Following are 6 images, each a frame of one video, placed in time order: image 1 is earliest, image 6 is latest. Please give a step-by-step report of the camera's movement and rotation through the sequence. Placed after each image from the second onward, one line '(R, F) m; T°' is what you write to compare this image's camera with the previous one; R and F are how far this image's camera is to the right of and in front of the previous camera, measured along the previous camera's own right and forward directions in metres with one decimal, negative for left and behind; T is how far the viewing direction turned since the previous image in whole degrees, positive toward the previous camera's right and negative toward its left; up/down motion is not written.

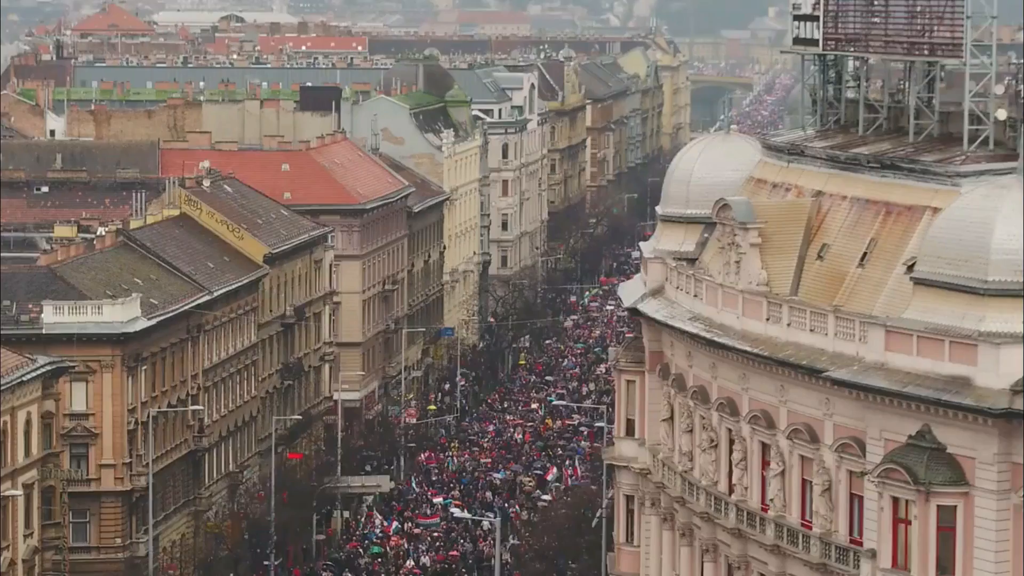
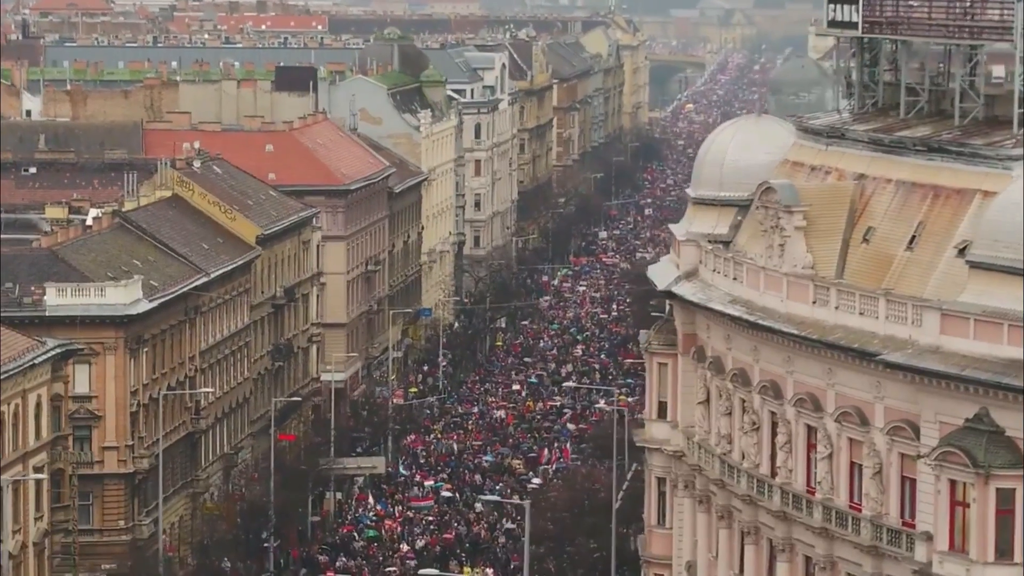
(-2.0, 0.0) m; +1°
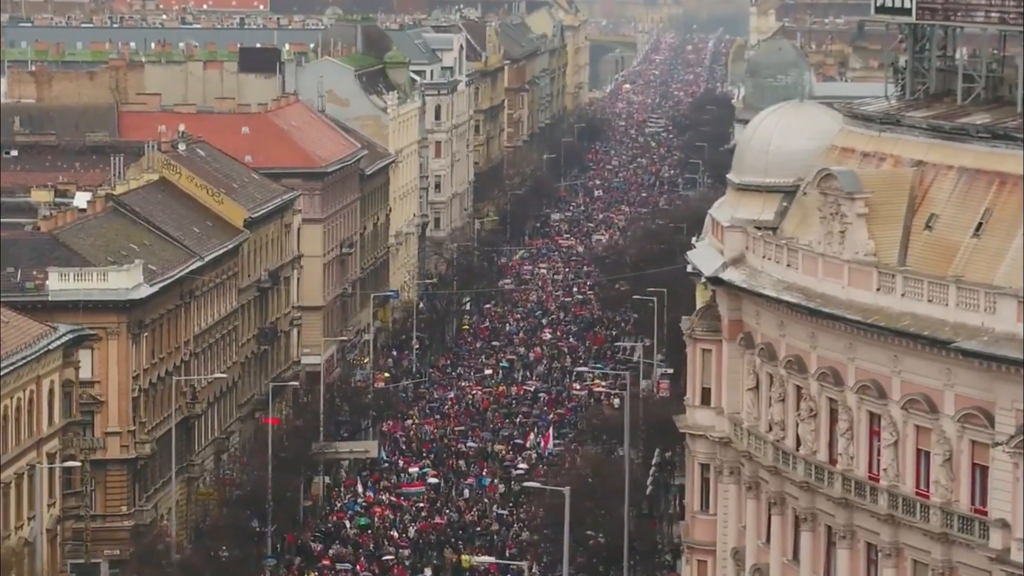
(-2.8, +0.2) m; +2°
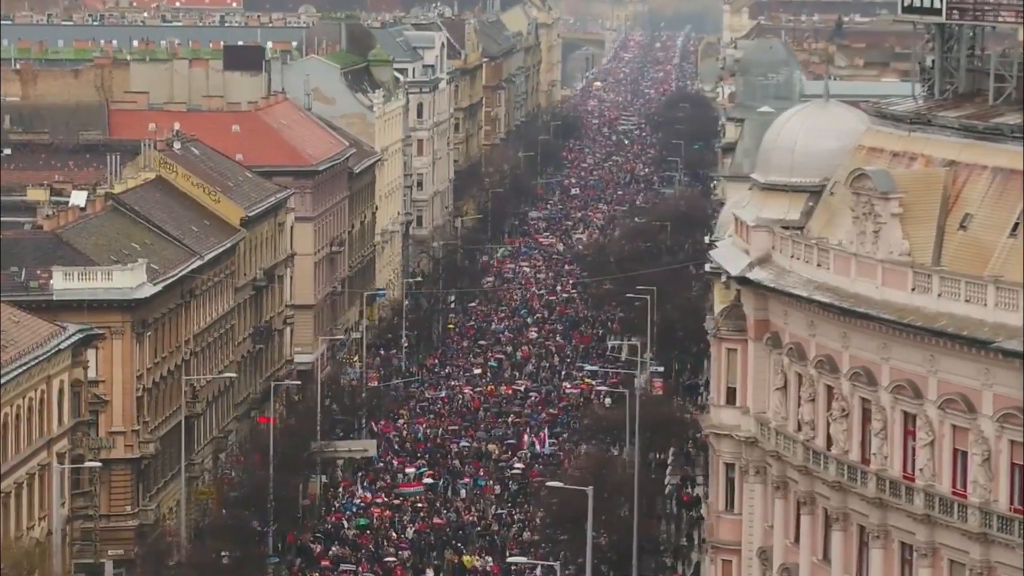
(-1.5, +0.1) m; +1°
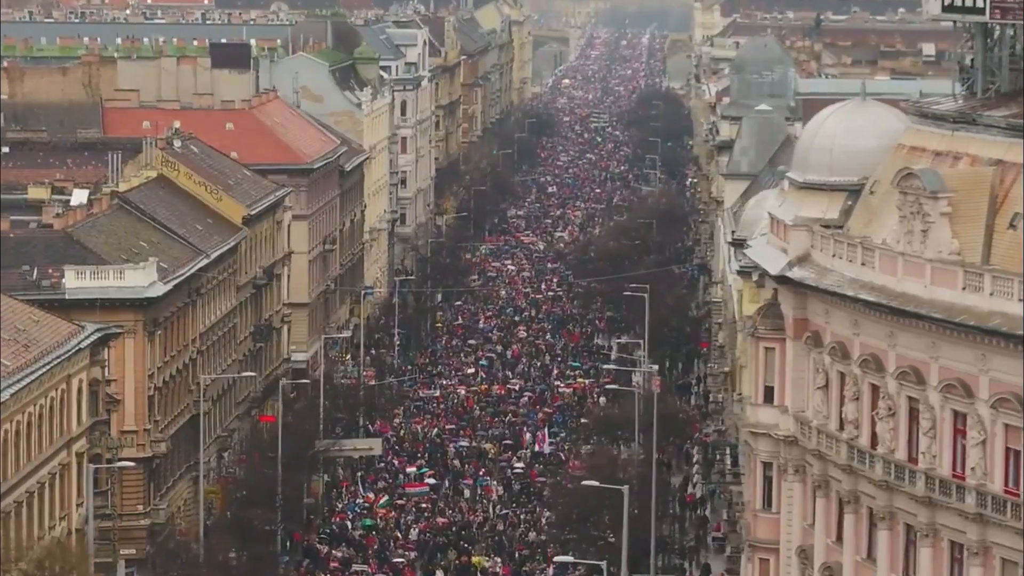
(-1.8, +0.1) m; +1°
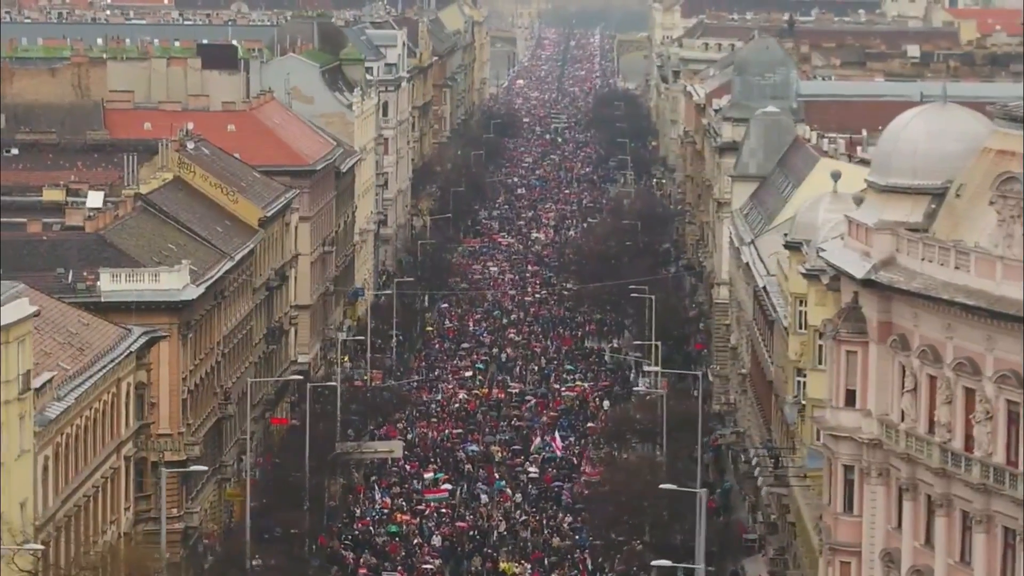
(-3.4, +0.2) m; +2°
